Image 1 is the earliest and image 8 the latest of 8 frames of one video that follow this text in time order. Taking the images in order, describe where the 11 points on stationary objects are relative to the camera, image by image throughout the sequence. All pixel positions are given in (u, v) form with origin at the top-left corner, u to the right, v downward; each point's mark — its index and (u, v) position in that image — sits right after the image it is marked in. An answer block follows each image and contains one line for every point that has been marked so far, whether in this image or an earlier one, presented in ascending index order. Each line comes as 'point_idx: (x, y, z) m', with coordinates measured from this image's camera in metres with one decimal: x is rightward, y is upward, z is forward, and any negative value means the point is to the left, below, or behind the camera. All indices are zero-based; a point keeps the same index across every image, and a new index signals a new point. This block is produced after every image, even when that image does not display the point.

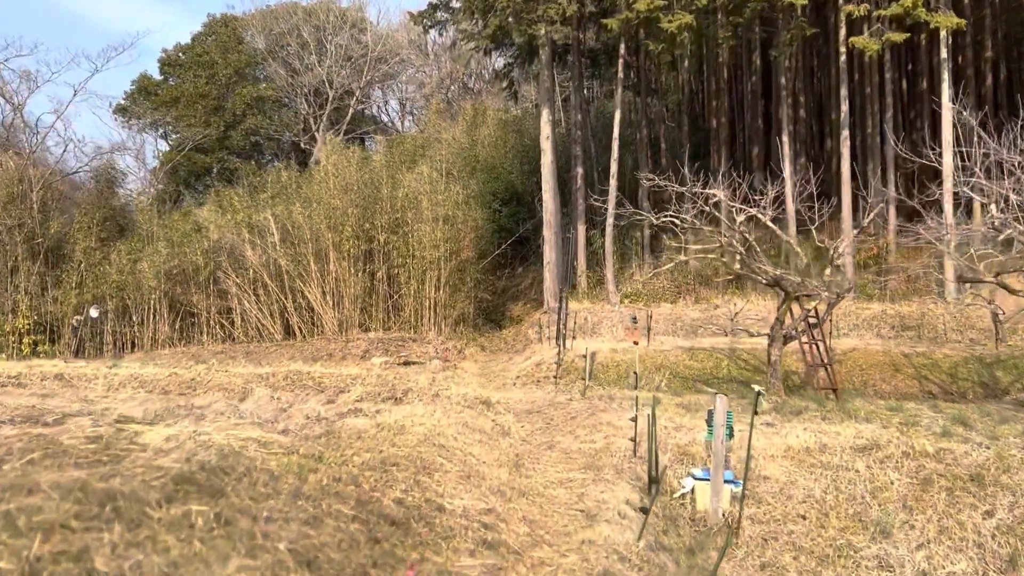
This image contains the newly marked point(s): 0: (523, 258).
0: (+0.2, +0.5, +13.0) m
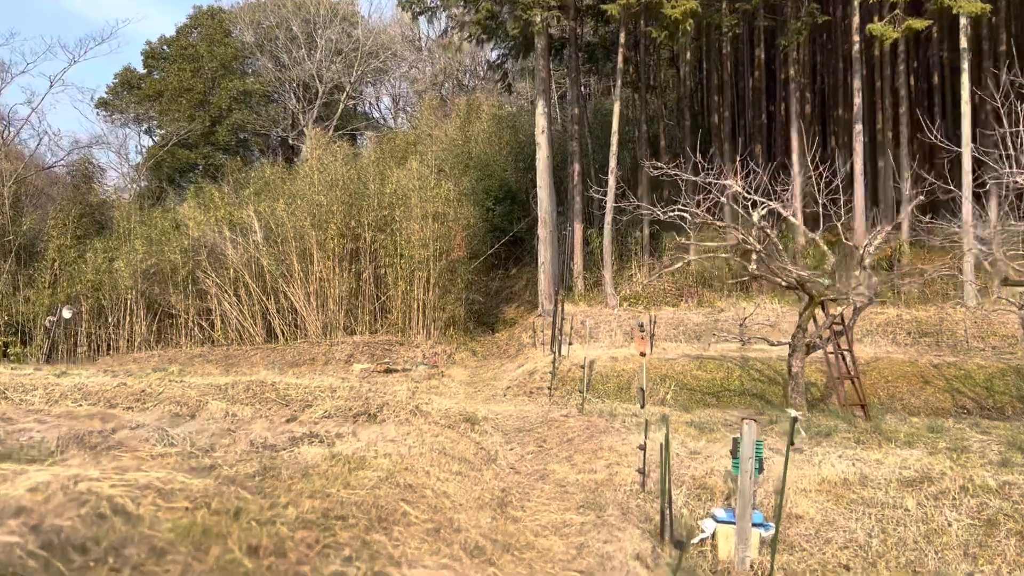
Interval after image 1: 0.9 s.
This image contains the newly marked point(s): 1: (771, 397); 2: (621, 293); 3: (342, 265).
0: (+0.1, +0.4, +12.6) m
1: (+1.4, -0.6, +4.4) m
2: (+1.1, 0.0, +8.5) m
3: (-1.8, +0.2, +9.0) m
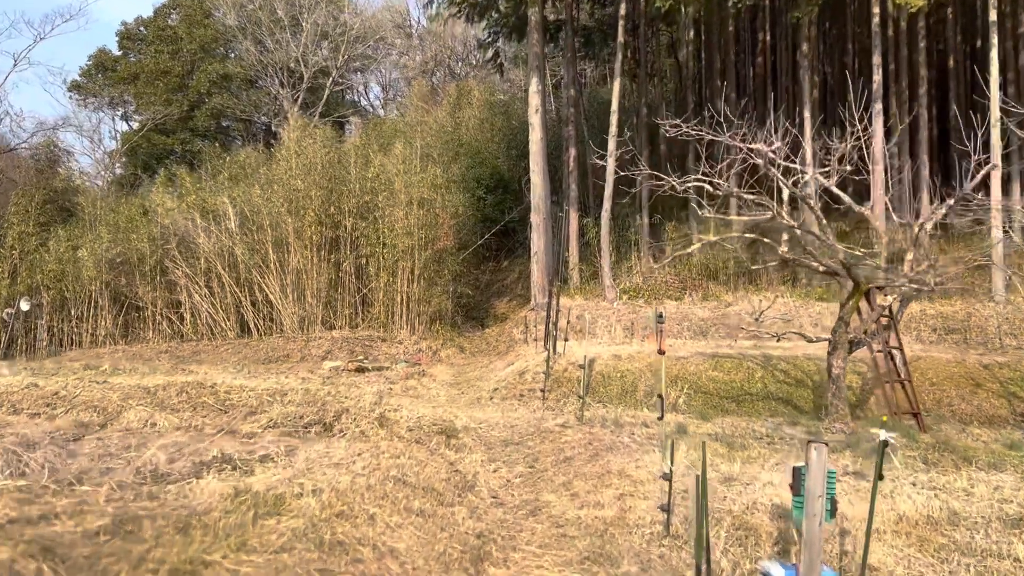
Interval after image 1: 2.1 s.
0: (-0.1, +0.5, +12.0) m
1: (+1.3, -0.5, +3.8) m
2: (+1.0, 0.0, +7.9) m
3: (-1.9, +0.3, +8.4) m
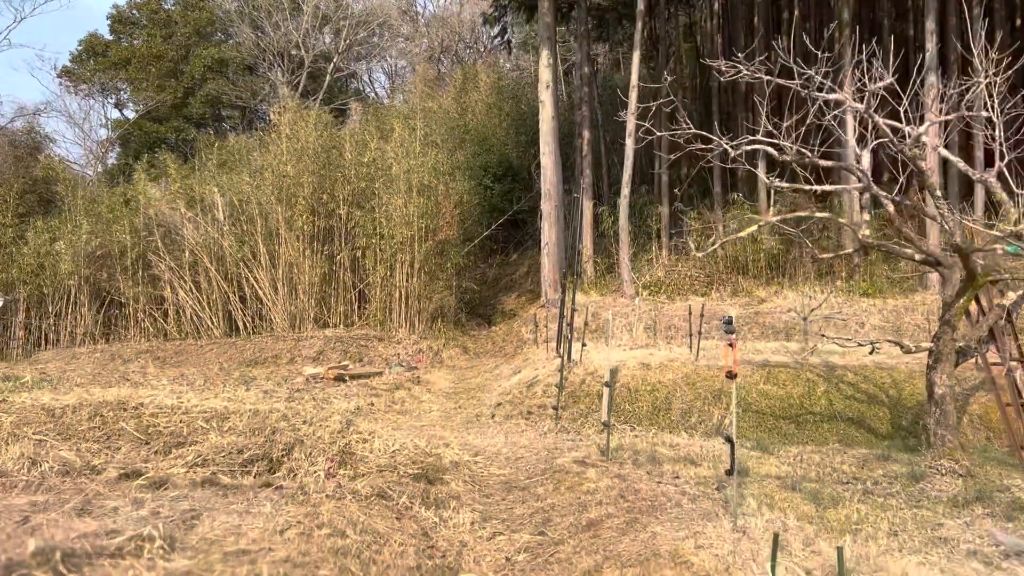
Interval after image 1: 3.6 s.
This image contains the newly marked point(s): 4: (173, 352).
0: (+0.1, +0.6, +11.3) m
1: (+1.4, -0.5, +3.1) m
2: (+1.1, +0.1, +7.2) m
3: (-1.9, +0.4, +7.8) m
4: (-3.1, -0.6, +7.5) m
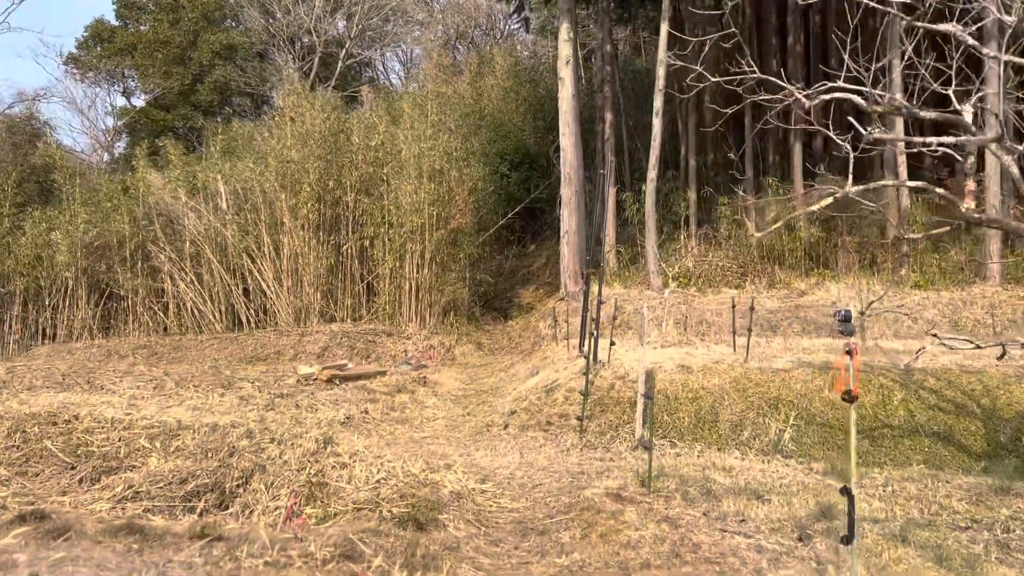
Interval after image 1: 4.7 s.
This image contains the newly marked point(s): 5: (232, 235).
0: (+0.3, +0.7, +10.8) m
1: (+1.4, -0.5, +2.6) m
2: (+1.3, +0.1, +6.7) m
3: (-1.7, +0.5, +7.3) m
4: (-2.9, -0.5, +7.1) m
5: (-2.5, +0.5, +7.5) m
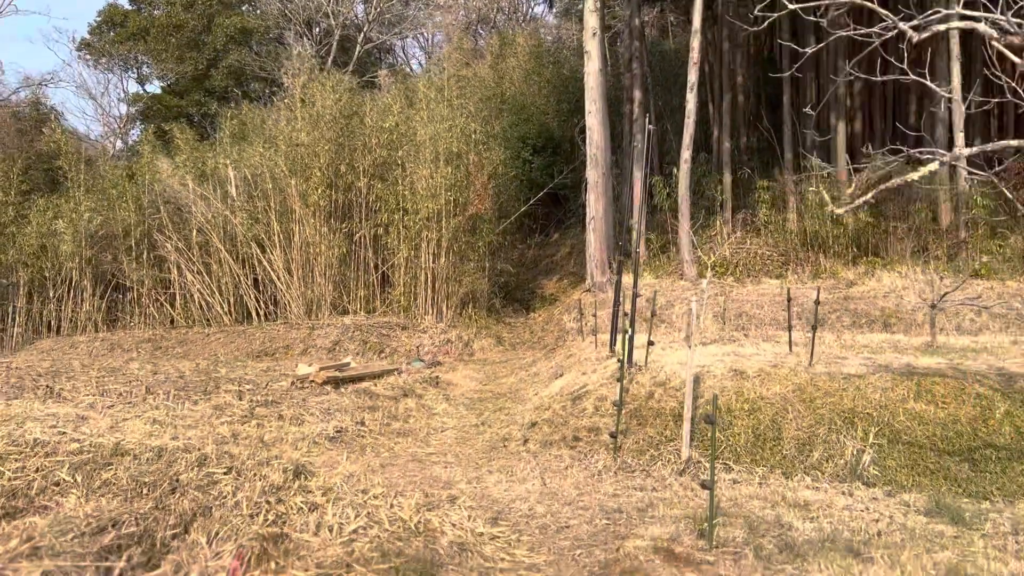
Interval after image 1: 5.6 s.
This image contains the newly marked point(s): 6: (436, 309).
0: (+0.6, +0.8, +10.4) m
1: (+1.5, -0.4, +2.2) m
2: (+1.4, +0.2, +6.2) m
3: (-1.5, +0.5, +6.9) m
4: (-2.7, -0.4, +6.8) m
5: (-2.3, +0.6, +7.1) m
6: (-0.6, -0.2, +6.8) m
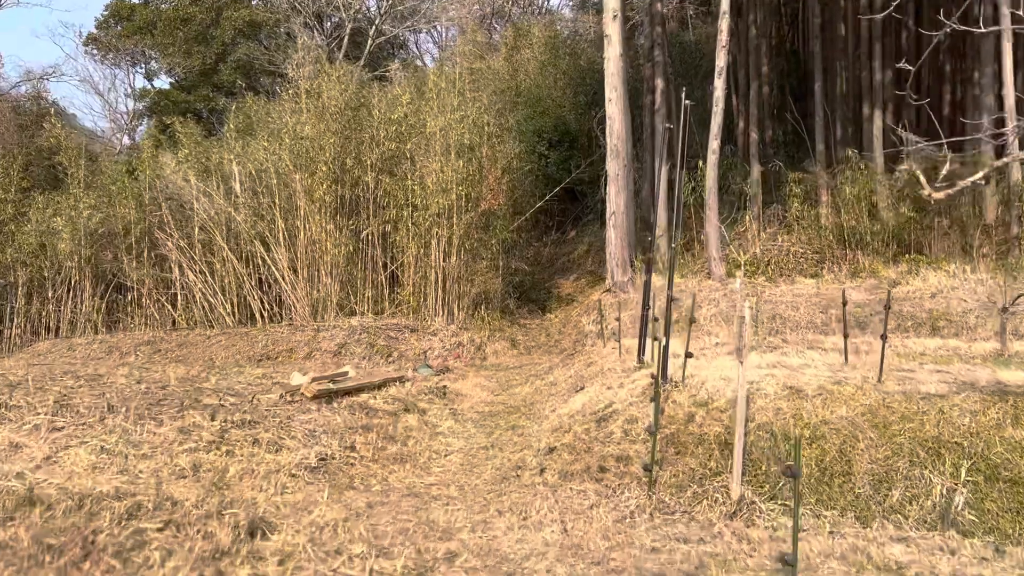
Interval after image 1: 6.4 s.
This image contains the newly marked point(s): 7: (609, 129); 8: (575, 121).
0: (+0.8, +0.8, +10.0) m
1: (+1.5, -0.5, +1.8) m
2: (+1.5, +0.2, +5.9) m
3: (-1.4, +0.5, +6.6) m
4: (-2.6, -0.4, +6.5) m
5: (-2.2, +0.6, +6.8) m
6: (-0.5, -0.2, +6.5) m
7: (+0.7, +1.2, +6.2) m
8: (+0.7, +1.9, +9.6) m
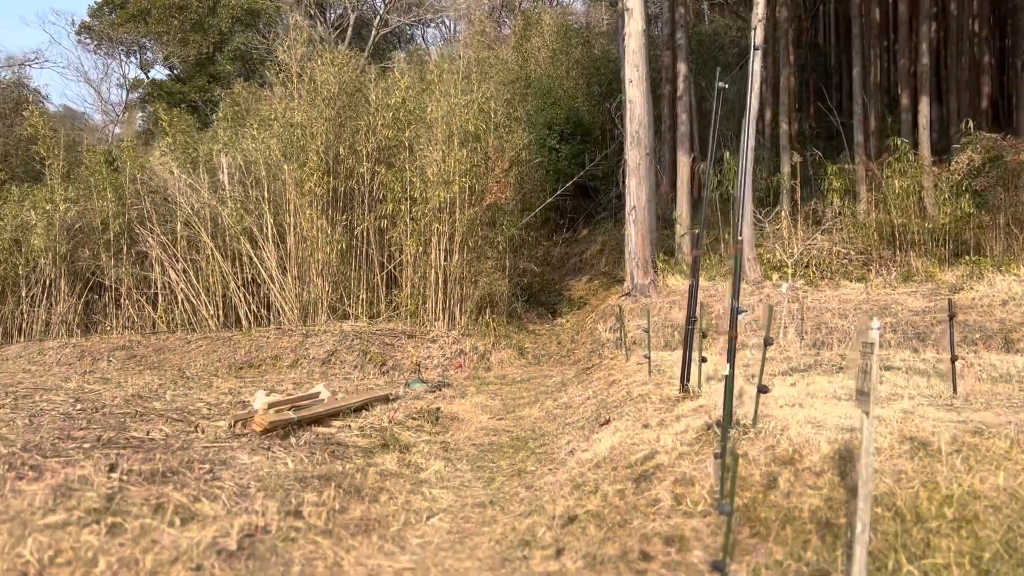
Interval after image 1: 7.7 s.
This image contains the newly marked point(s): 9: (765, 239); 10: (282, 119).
0: (+0.9, +0.8, +9.4) m
1: (+1.5, -0.5, +1.2) m
2: (+1.6, +0.2, +5.3) m
3: (-1.3, +0.5, +6.1) m
4: (-2.6, -0.4, +5.9) m
5: (-2.2, +0.6, +6.3) m
6: (-0.5, -0.2, +5.9) m
7: (+0.8, +1.1, +5.6) m
8: (+0.8, +1.9, +9.0) m
9: (+1.7, +0.3, +5.6) m
10: (-1.7, +1.2, +6.1) m
